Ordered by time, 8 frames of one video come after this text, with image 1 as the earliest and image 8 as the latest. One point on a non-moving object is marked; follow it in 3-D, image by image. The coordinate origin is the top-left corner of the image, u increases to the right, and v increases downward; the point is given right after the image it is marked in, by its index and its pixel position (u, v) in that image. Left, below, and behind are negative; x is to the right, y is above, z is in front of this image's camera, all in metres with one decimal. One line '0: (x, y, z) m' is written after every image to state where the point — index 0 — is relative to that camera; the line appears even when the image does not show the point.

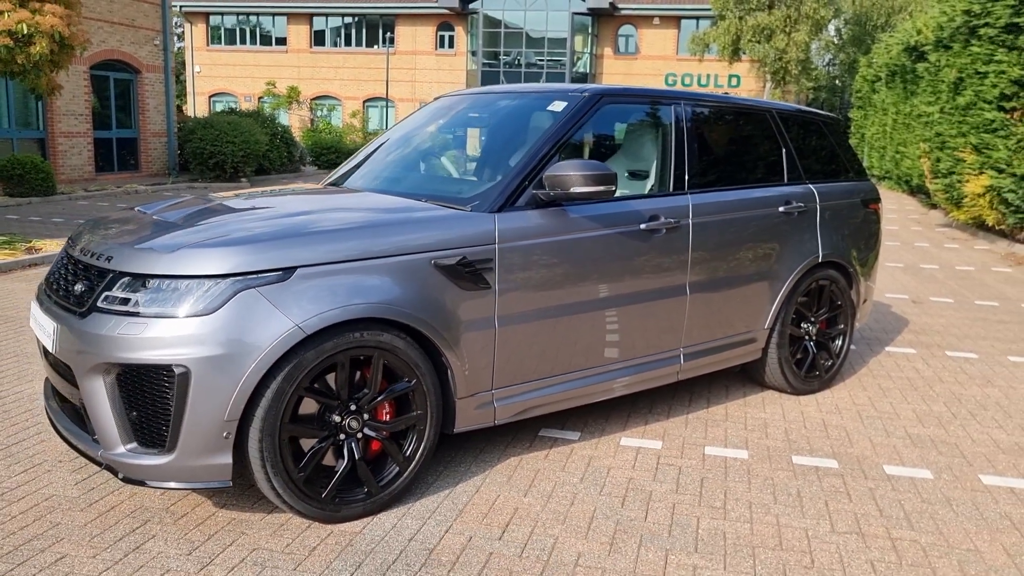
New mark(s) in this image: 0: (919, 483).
0: (+1.8, -0.9, +3.8) m
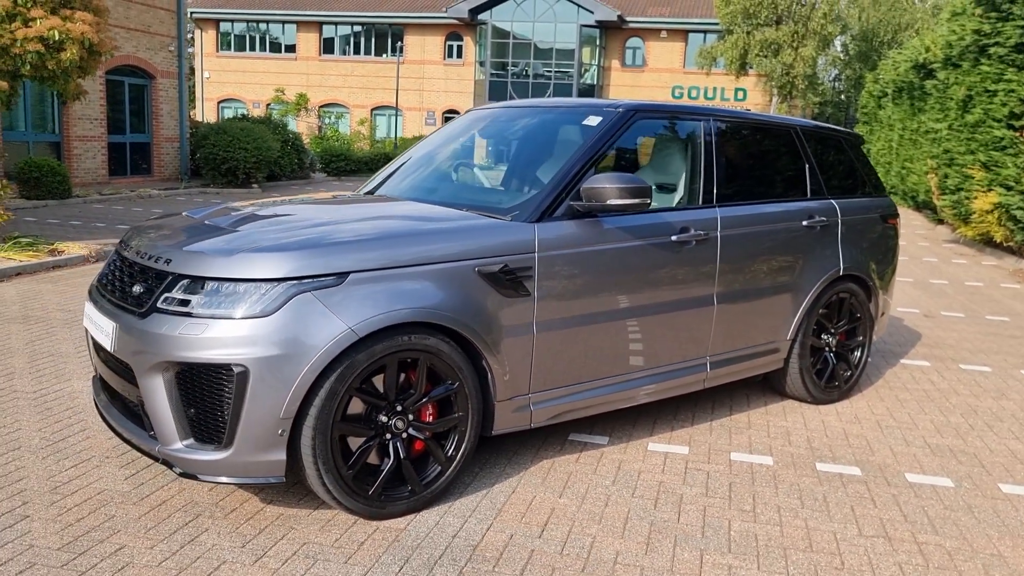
0: (+2.0, -0.9, +3.9) m
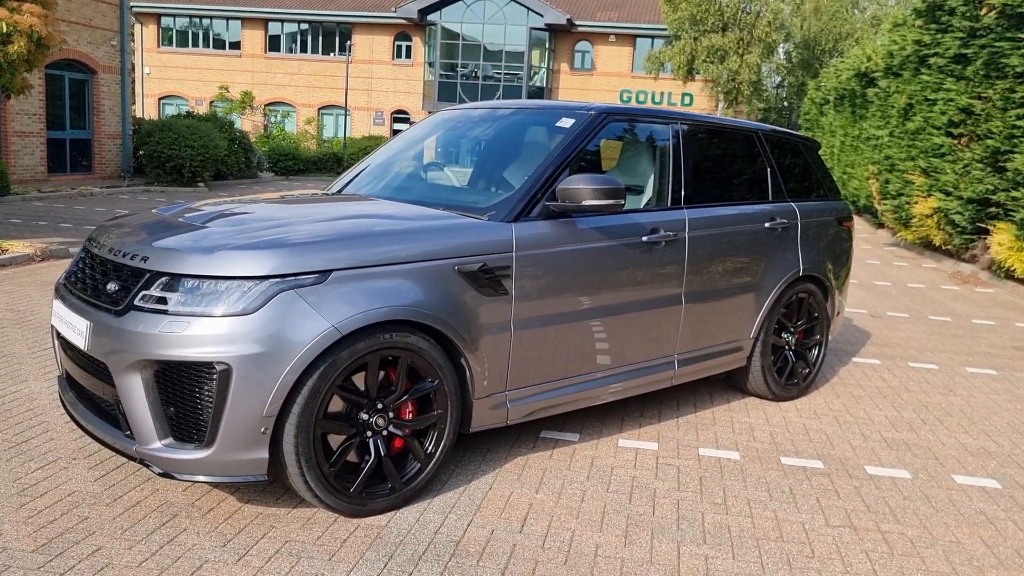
0: (+1.9, -0.9, +4.1) m
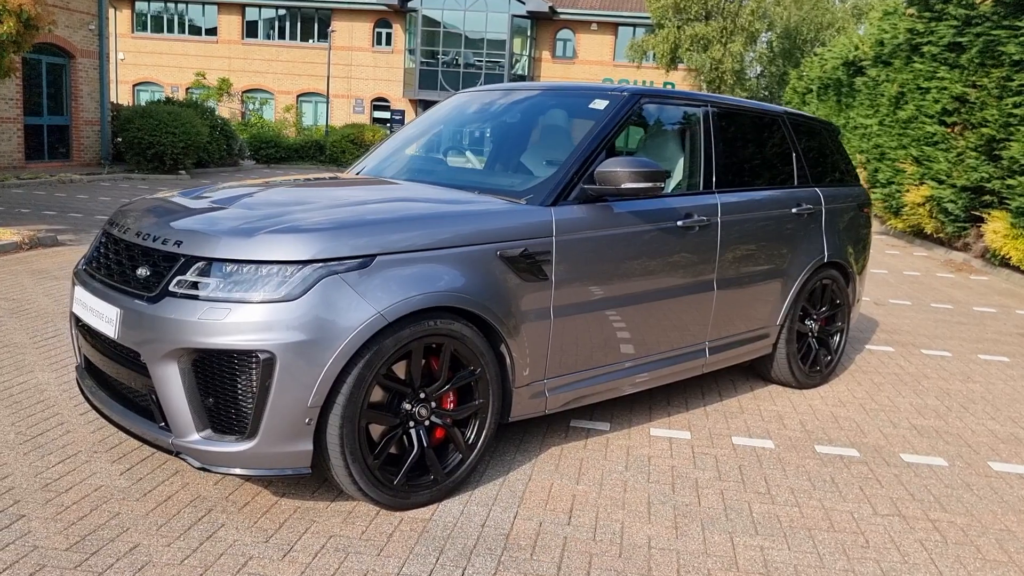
0: (+2.0, -0.9, +4.1) m
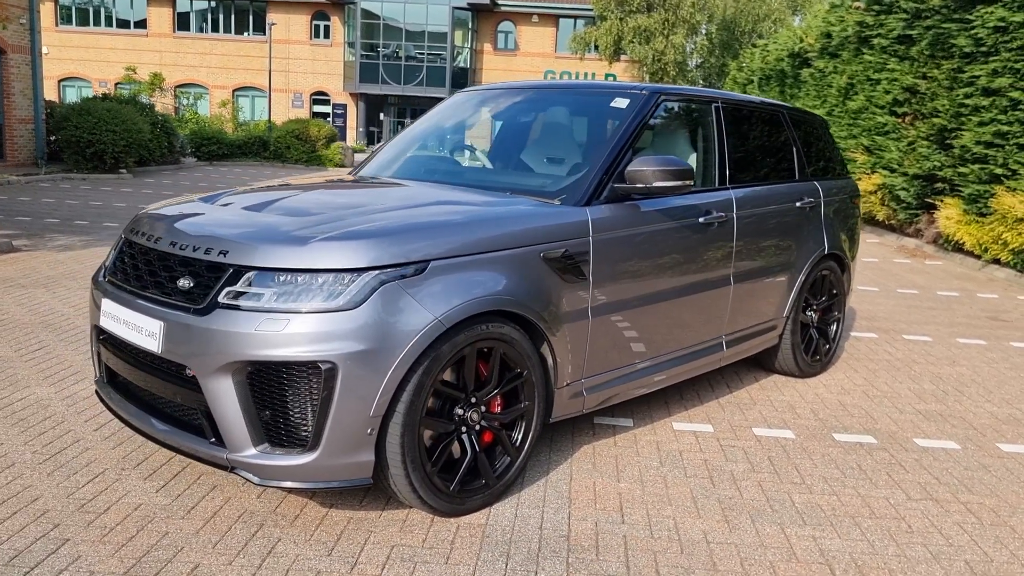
0: (+2.2, -0.8, +4.2) m
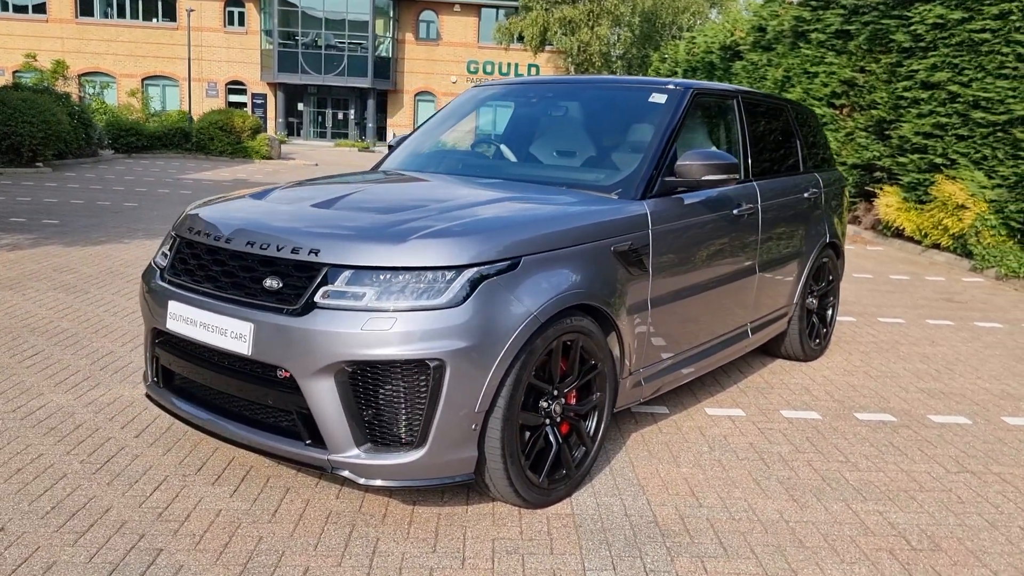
0: (+2.4, -0.7, +4.5) m
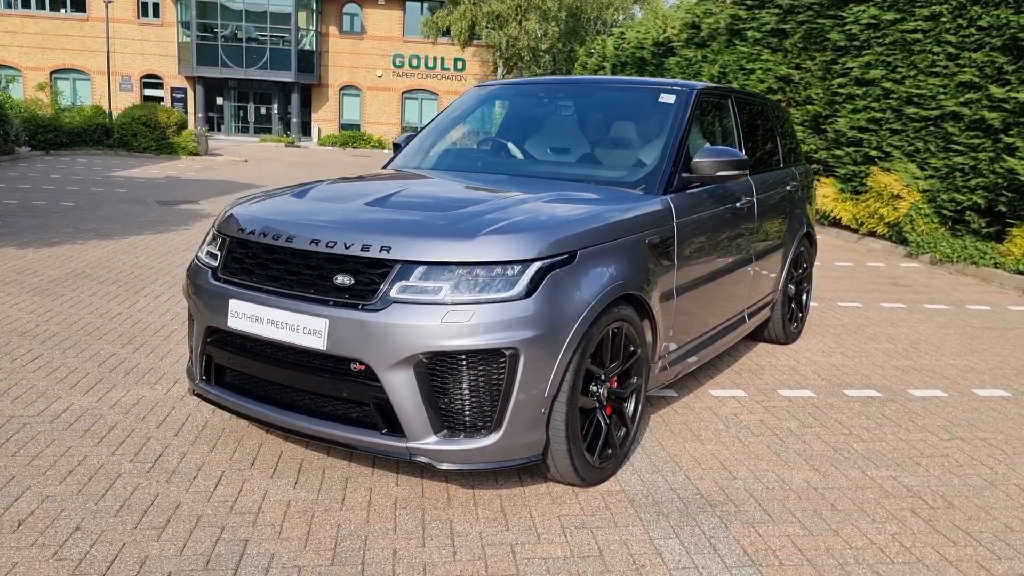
0: (+2.5, -0.6, +4.9) m
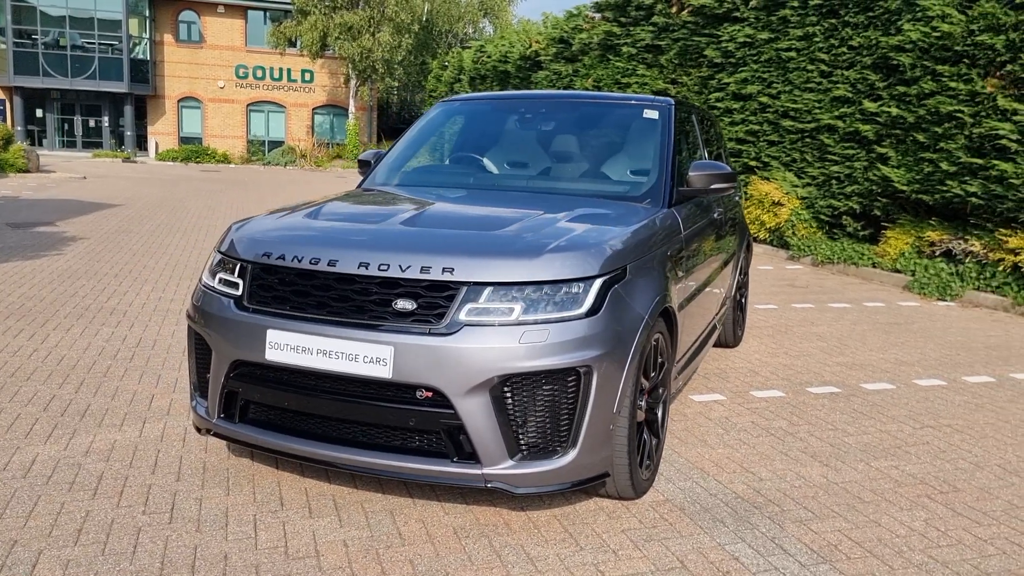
0: (+2.4, -0.6, +5.3) m
